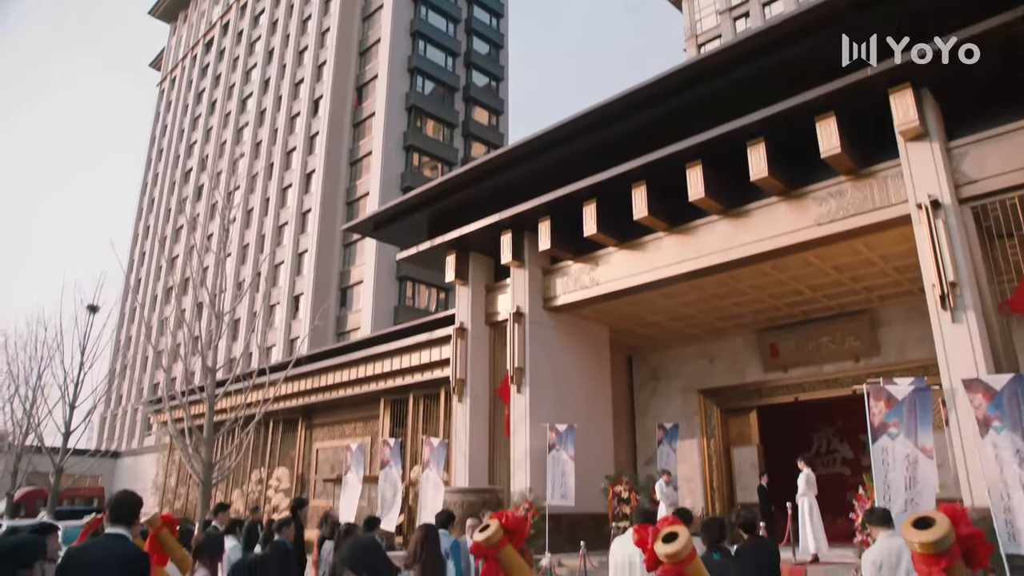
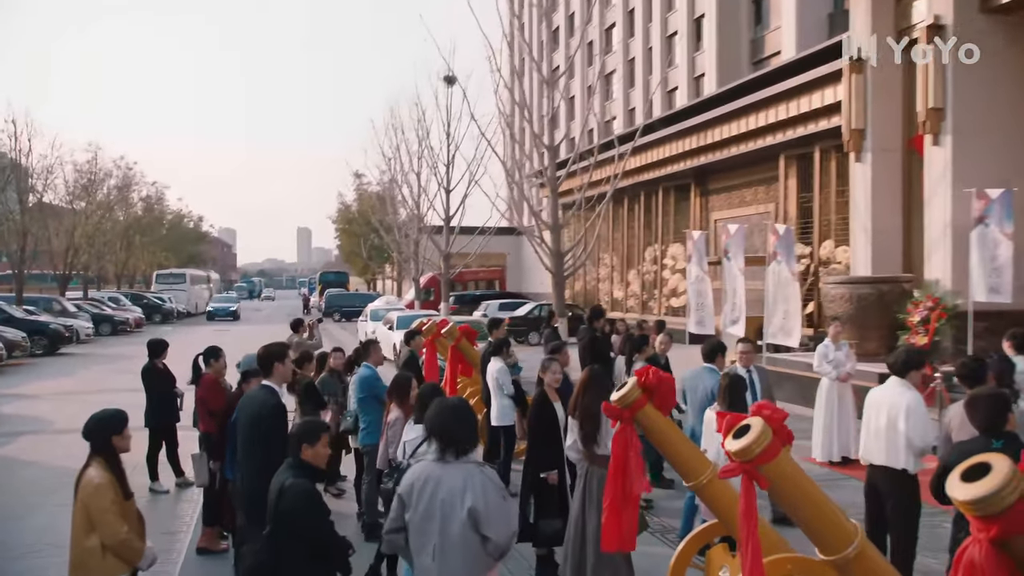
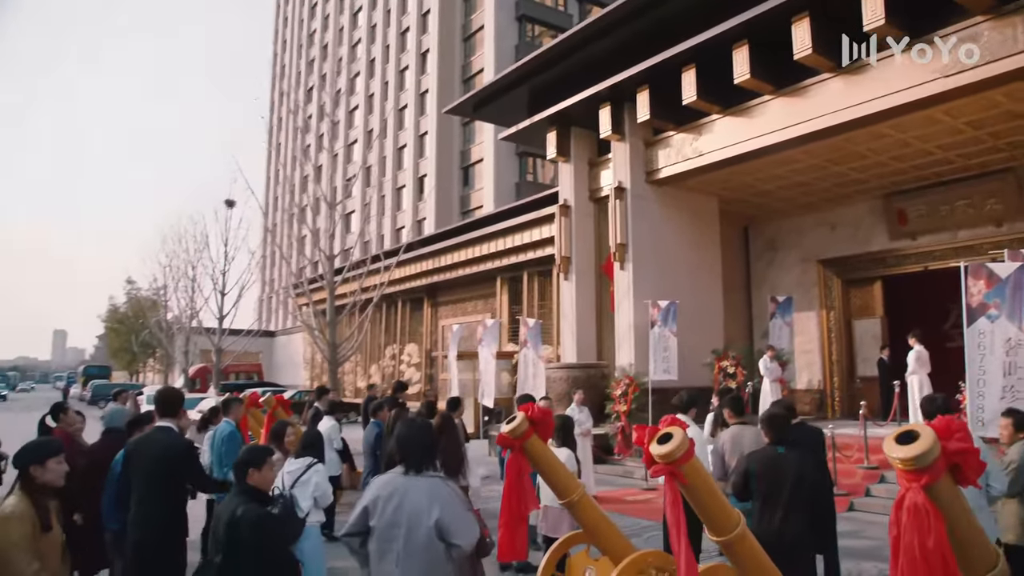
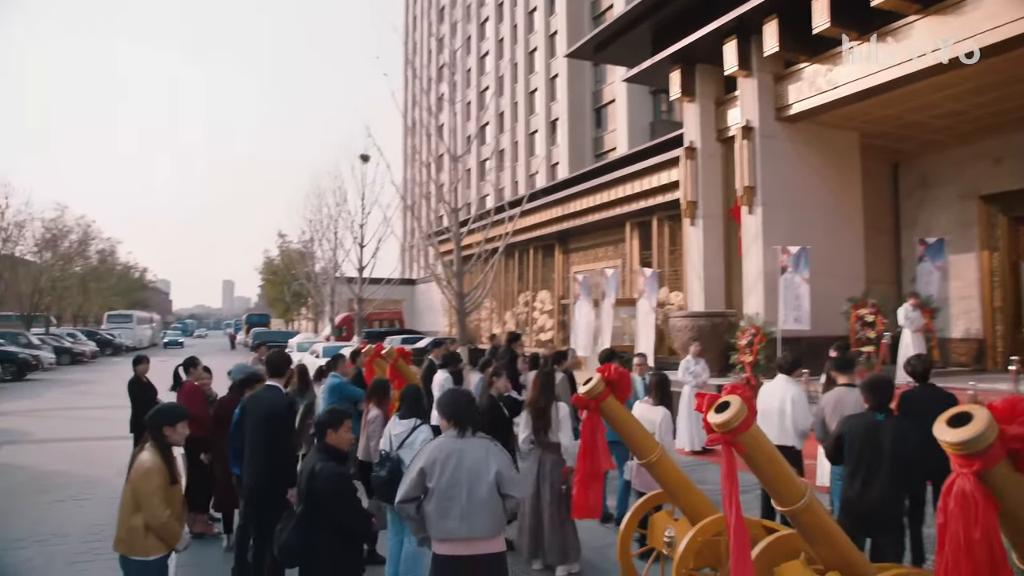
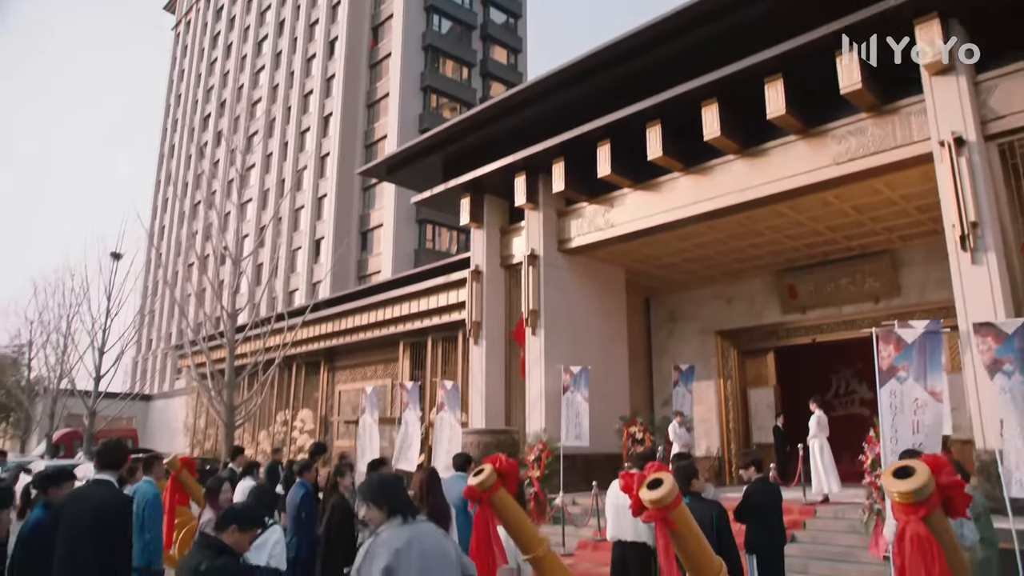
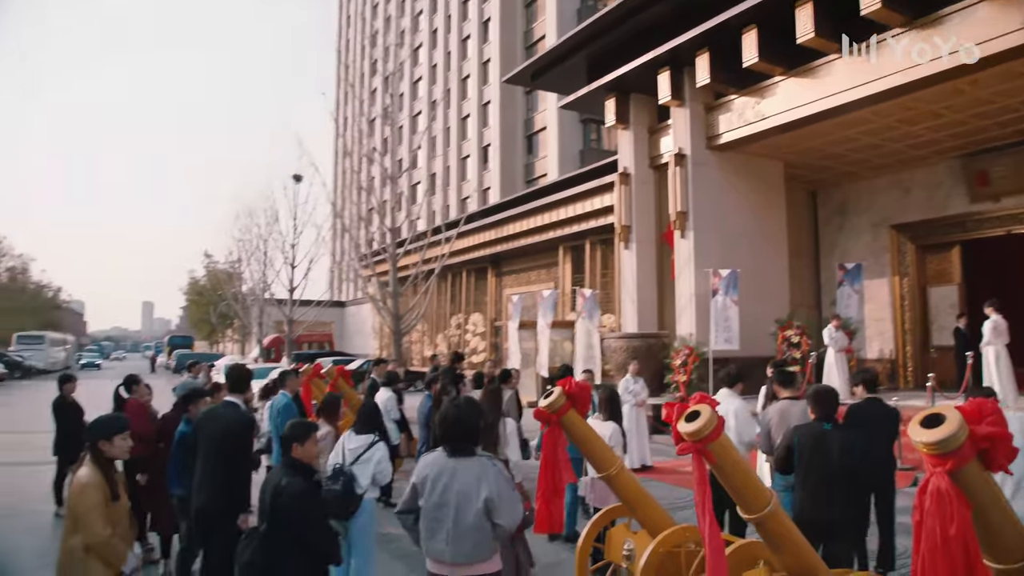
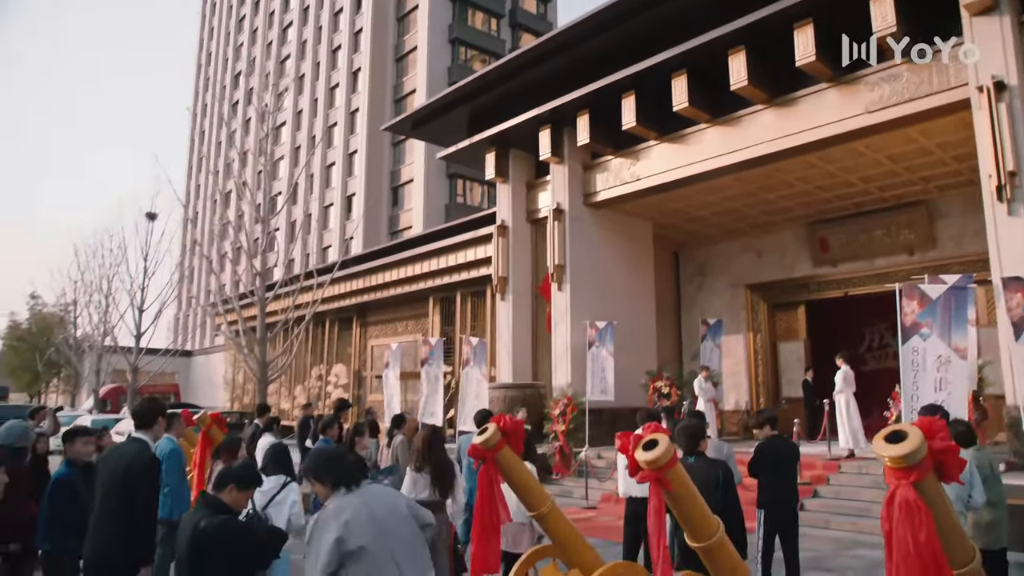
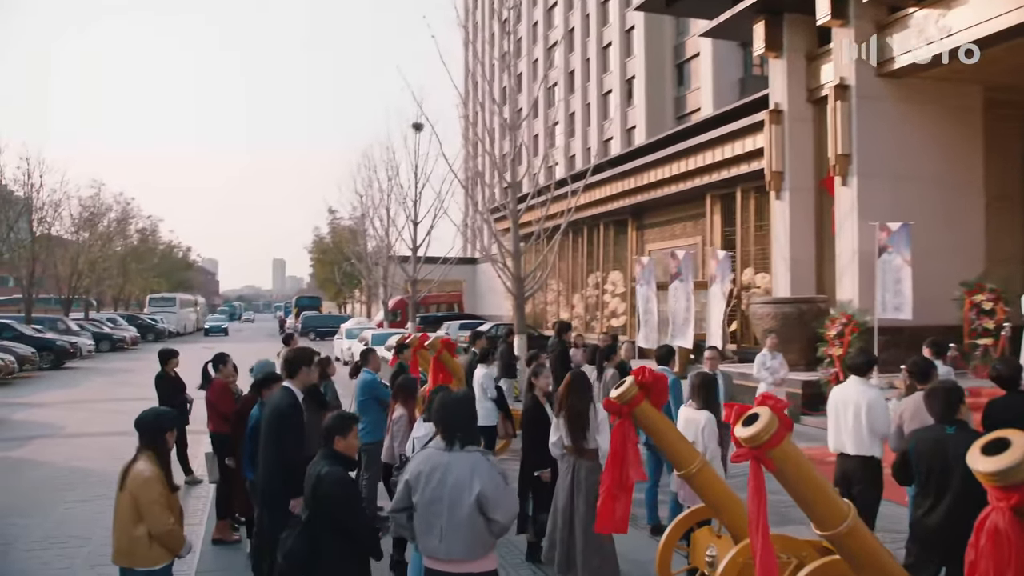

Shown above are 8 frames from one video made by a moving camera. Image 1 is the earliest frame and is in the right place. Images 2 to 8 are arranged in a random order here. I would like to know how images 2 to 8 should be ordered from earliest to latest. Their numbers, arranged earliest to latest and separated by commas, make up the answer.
5, 7, 3, 6, 4, 8, 2
